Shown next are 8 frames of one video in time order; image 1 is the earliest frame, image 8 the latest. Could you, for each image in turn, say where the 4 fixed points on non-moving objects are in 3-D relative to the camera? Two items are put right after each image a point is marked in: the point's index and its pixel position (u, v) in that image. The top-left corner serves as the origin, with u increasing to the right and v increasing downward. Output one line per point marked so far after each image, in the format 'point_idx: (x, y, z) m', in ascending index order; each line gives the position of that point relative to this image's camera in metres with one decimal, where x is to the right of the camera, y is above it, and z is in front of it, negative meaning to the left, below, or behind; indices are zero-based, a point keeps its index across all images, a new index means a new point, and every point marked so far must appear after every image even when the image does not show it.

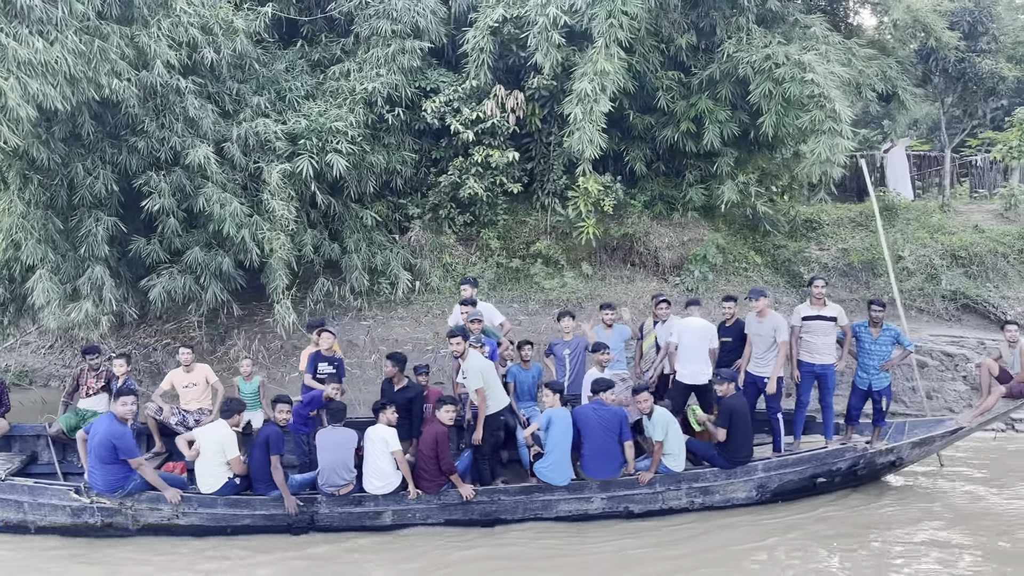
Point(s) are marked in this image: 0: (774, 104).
0: (+3.1, +2.1, +10.1) m
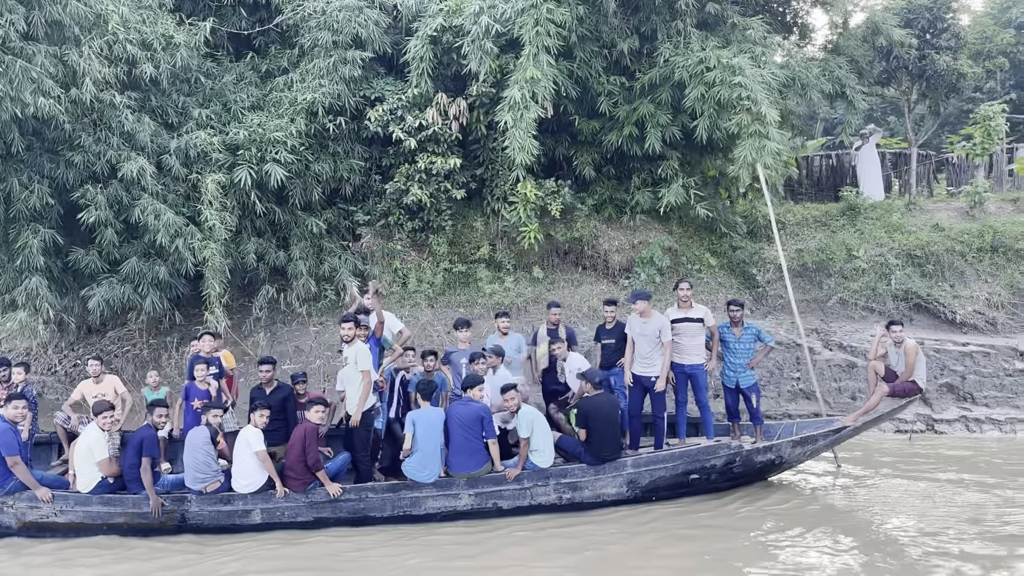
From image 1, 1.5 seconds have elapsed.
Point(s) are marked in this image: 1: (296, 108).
0: (+2.3, +2.1, +10.2) m
1: (-2.6, +2.2, +10.3) m
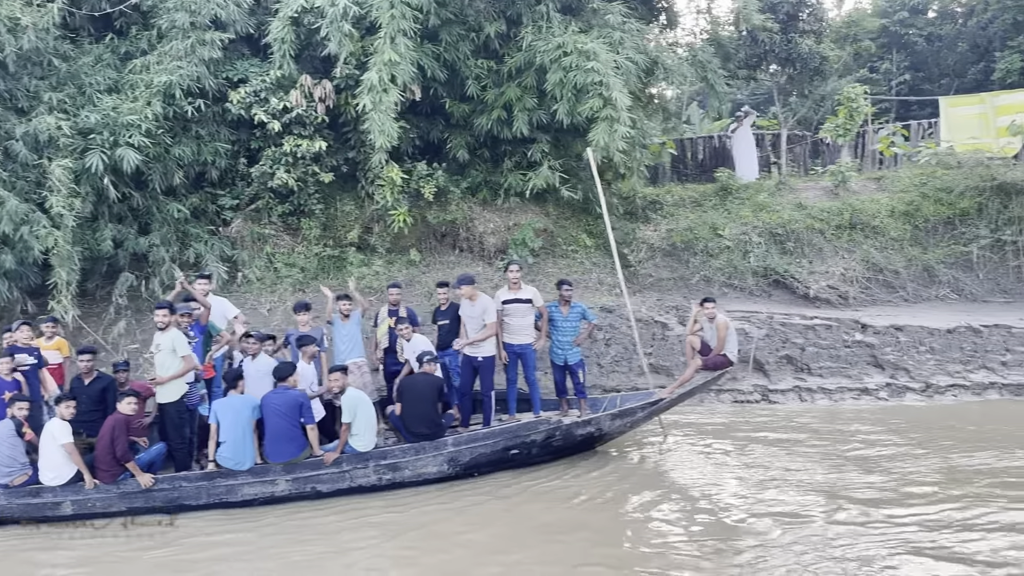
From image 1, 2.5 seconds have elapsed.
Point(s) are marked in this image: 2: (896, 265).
0: (+0.7, +2.3, +10.3) m
1: (-4.2, +2.3, +10.2) m
2: (+5.3, +0.3, +11.7) m
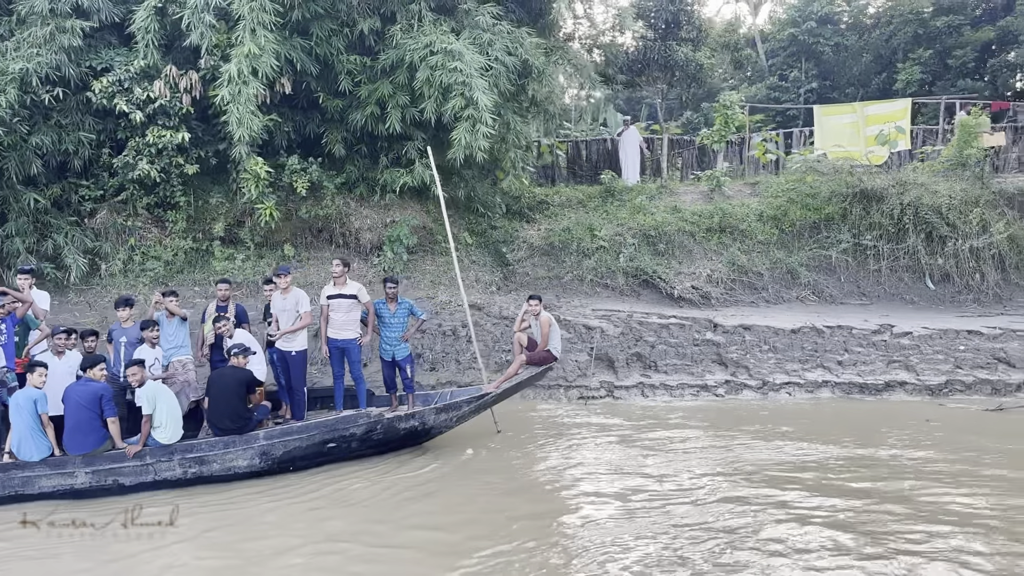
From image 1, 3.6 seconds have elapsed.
0: (-1.0, +2.4, +10.4) m
1: (-5.8, +2.4, +9.9) m
2: (+3.5, +0.3, +12.1) m
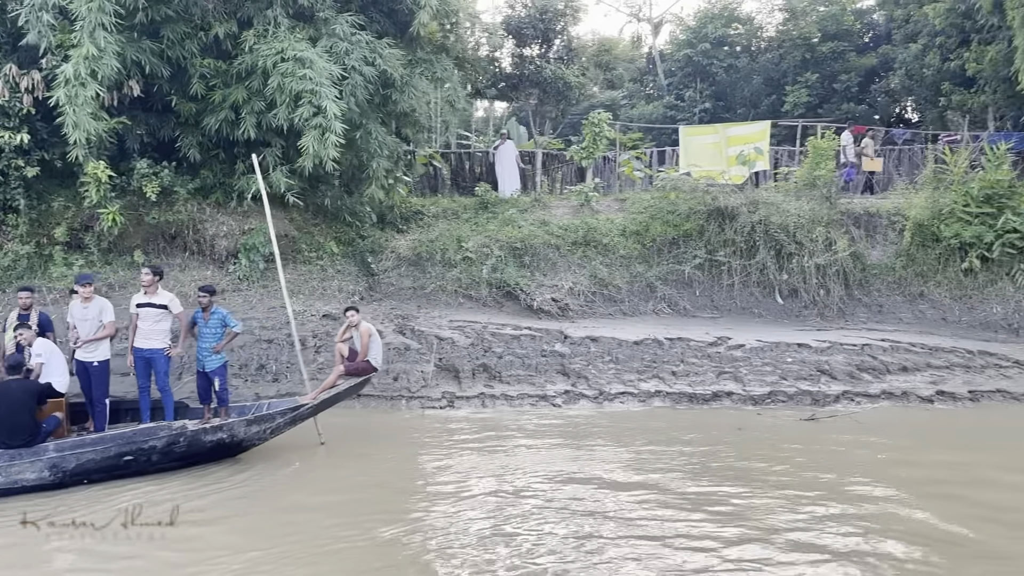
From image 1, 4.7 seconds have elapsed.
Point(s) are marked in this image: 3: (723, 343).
0: (-2.7, +2.3, +10.4) m
1: (-7.5, +2.4, +9.4) m
2: (+1.6, +0.1, +12.4) m
3: (+2.4, -0.6, +9.9) m
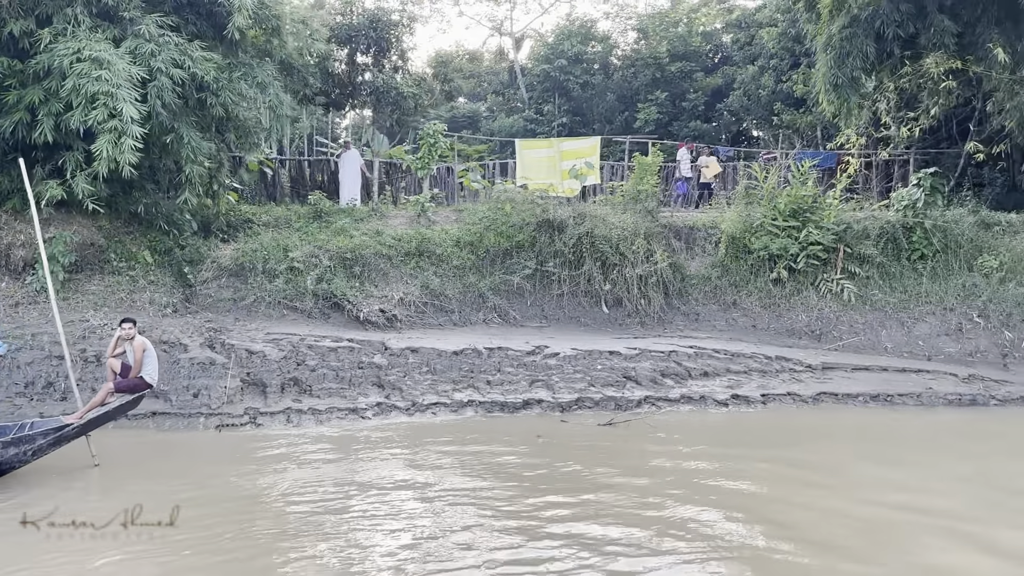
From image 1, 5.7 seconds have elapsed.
0: (-4.9, +2.1, +9.9) m
1: (-9.5, +2.2, +8.3) m
2: (-0.9, 0.0, +12.4) m
3: (+0.3, -0.8, +10.0) m
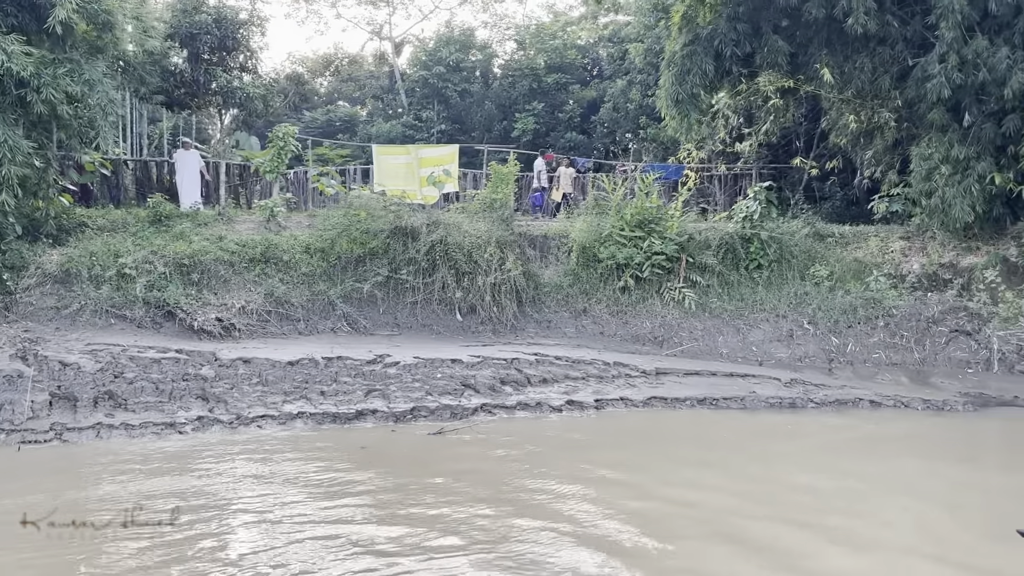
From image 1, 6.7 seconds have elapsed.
0: (-6.7, +2.0, +9.2) m
1: (-11.1, +2.2, +7.0) m
2: (-3.0, -0.1, +12.2) m
3: (-1.5, -0.8, +9.9) m
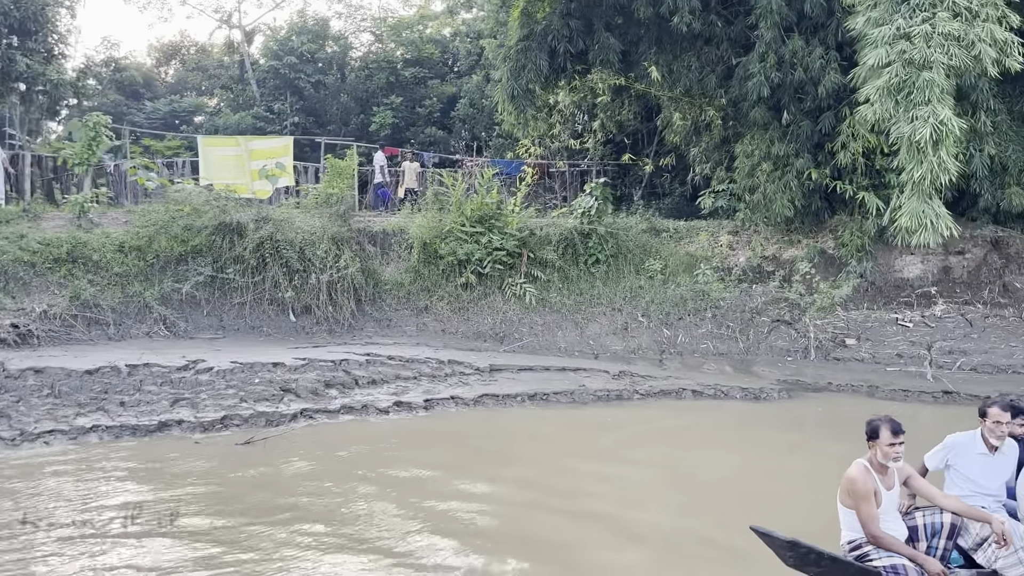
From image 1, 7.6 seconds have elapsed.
0: (-8.4, +1.9, +7.9) m
1: (-12.5, +2.0, +5.1) m
2: (-5.2, -0.2, +11.4) m
3: (-3.4, -0.9, +9.4) m
